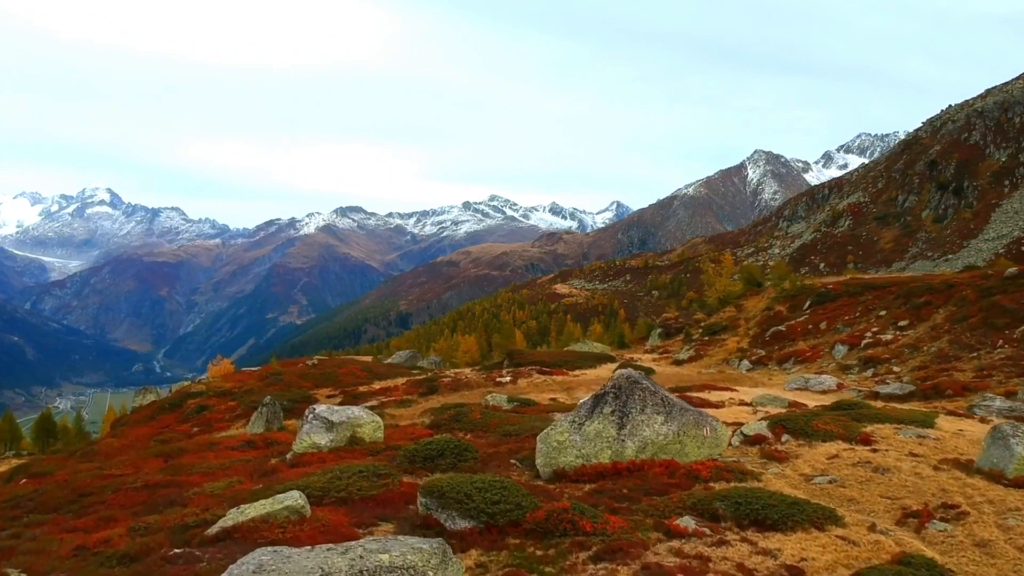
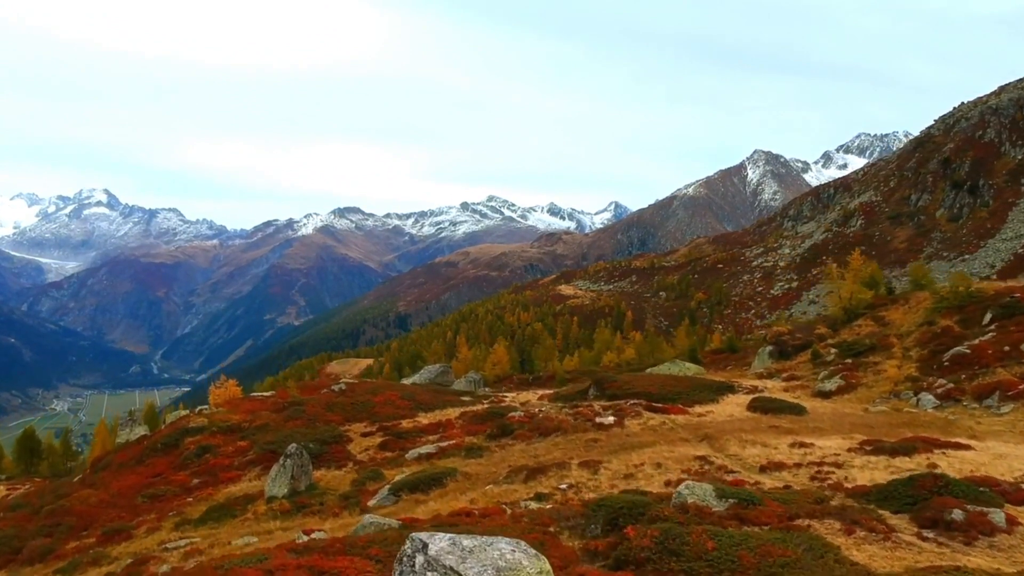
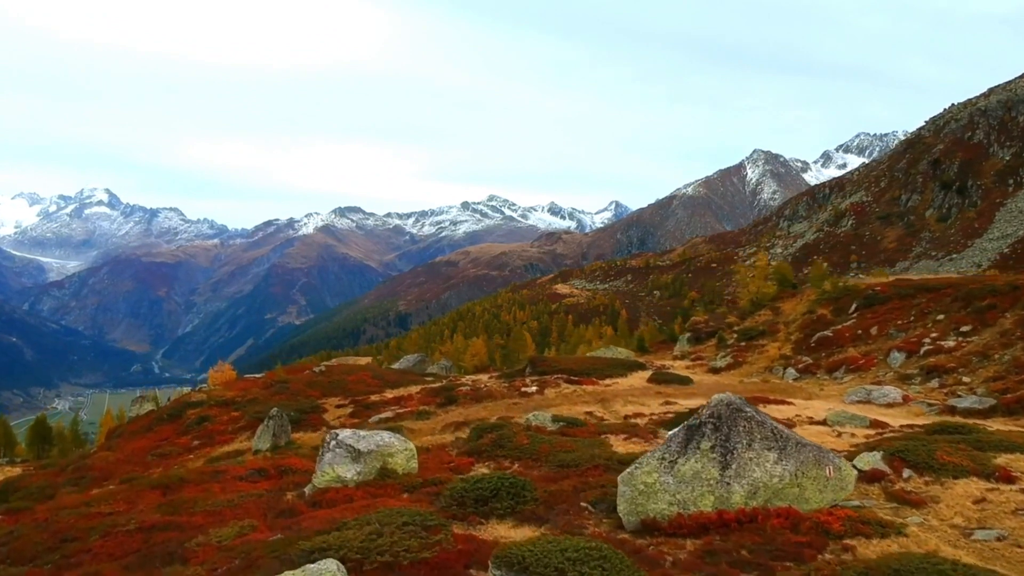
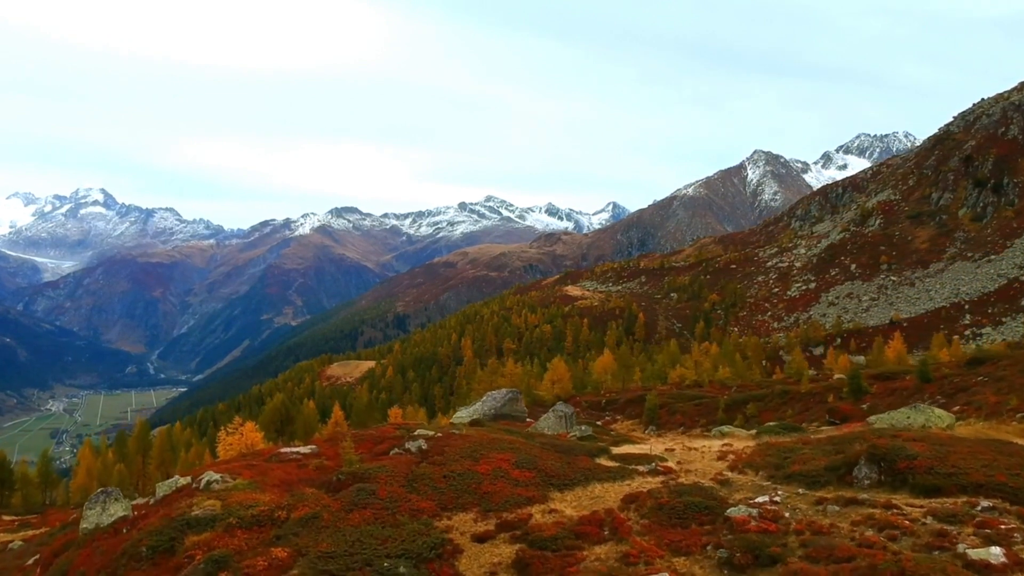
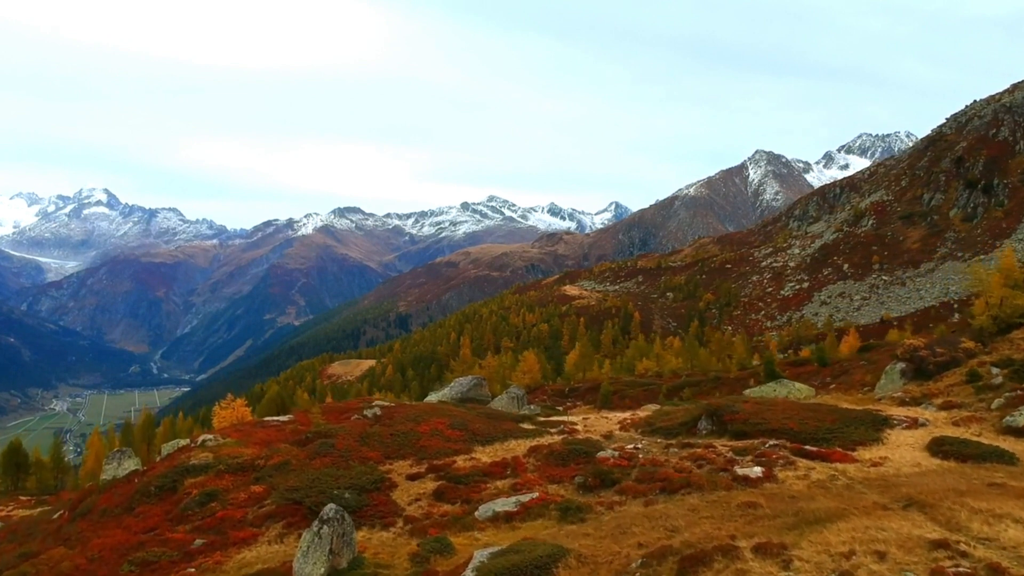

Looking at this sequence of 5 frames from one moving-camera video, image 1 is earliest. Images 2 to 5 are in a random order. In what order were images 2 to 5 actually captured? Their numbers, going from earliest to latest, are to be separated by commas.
3, 2, 5, 4
